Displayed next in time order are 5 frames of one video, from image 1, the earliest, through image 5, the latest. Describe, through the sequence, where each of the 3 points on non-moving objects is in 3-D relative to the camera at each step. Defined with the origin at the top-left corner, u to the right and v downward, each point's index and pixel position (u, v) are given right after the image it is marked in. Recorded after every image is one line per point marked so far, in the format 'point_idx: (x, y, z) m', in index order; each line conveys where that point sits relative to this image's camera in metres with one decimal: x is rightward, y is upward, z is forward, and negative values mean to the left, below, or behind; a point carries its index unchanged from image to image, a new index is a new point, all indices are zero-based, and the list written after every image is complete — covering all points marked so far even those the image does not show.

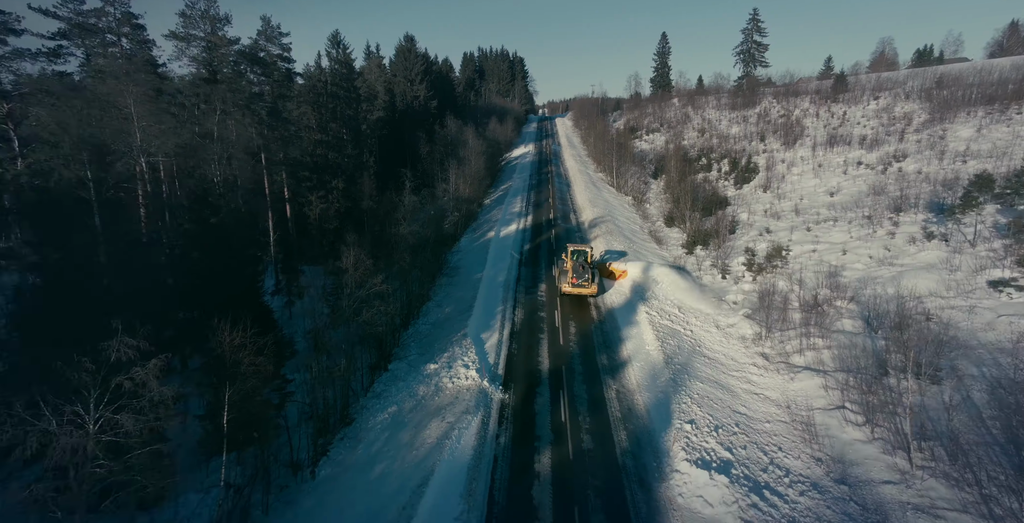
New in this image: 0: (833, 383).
0: (+10.8, -4.0, +16.2) m
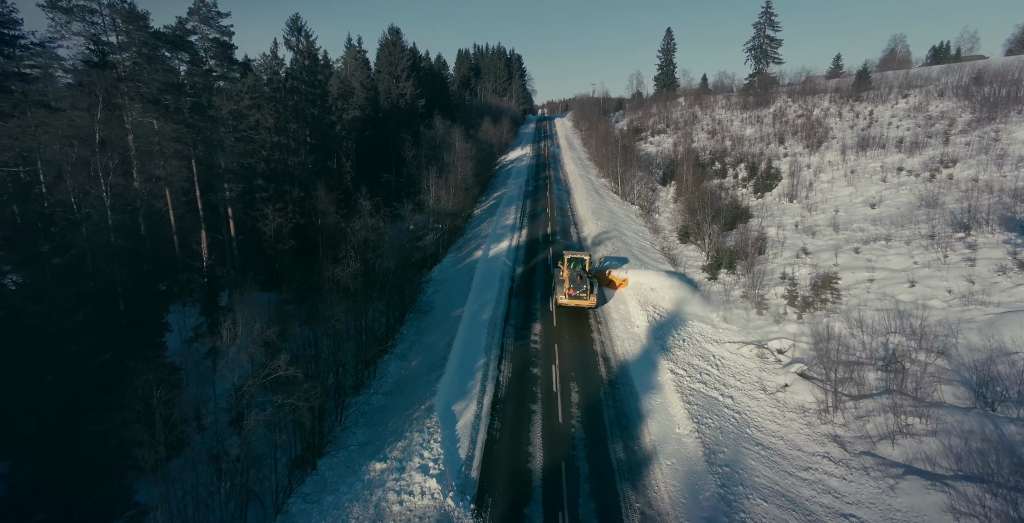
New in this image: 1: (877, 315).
0: (+10.2, -5.5, +10.9) m
1: (+15.1, -2.2, +19.9) m
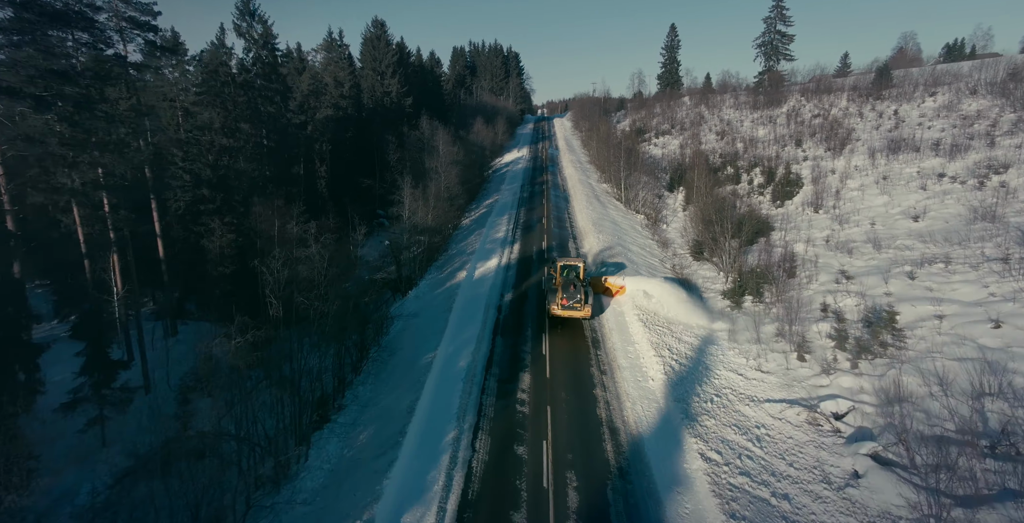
0: (+9.6, -6.7, +6.6) m
1: (+14.4, -3.4, +15.5) m
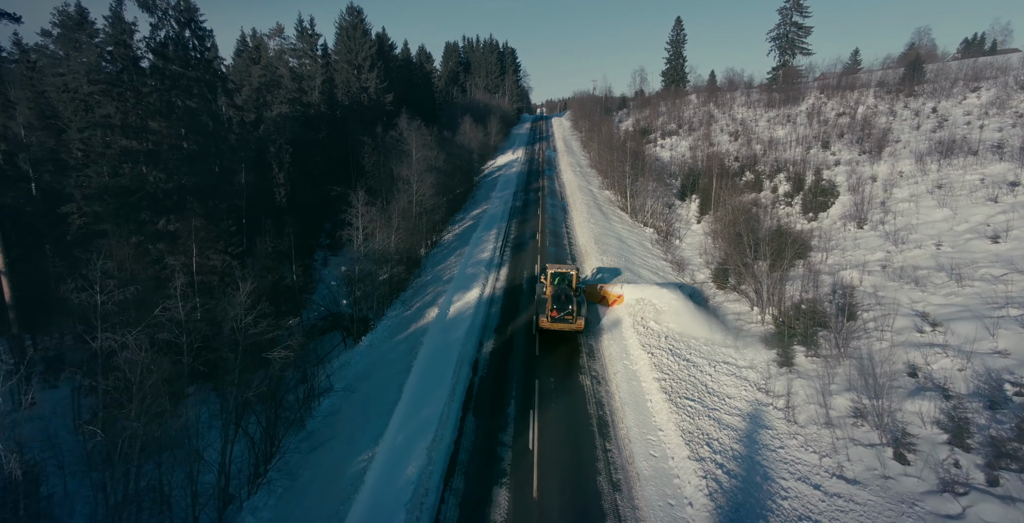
0: (+8.9, -8.2, +0.9) m
1: (+13.7, -5.0, +9.9) m
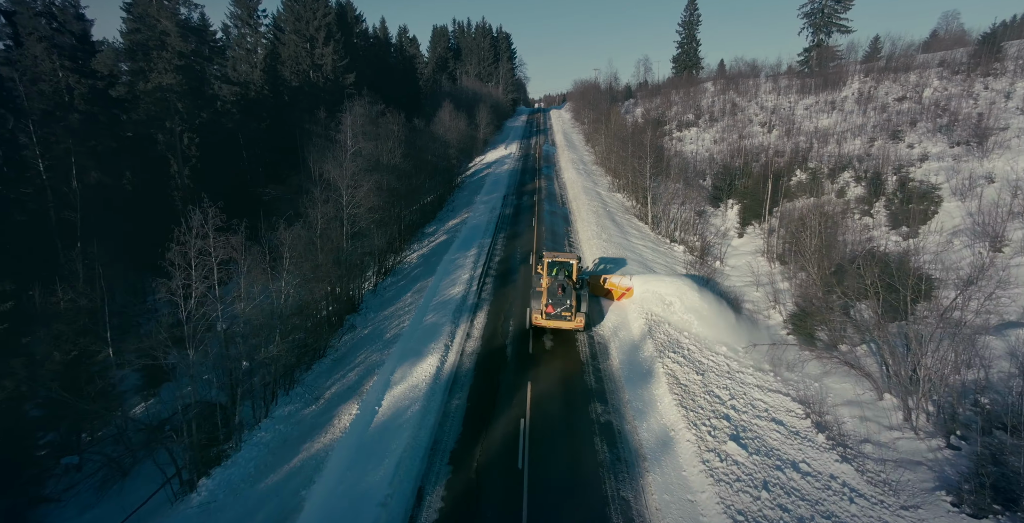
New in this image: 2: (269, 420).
0: (+8.2, -10.0, -8.4) m
1: (+13.0, -6.7, +0.6) m
2: (-6.4, -4.0, +12.7) m
